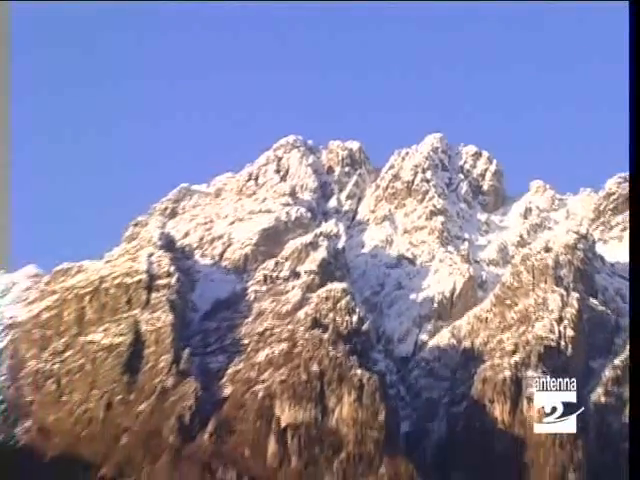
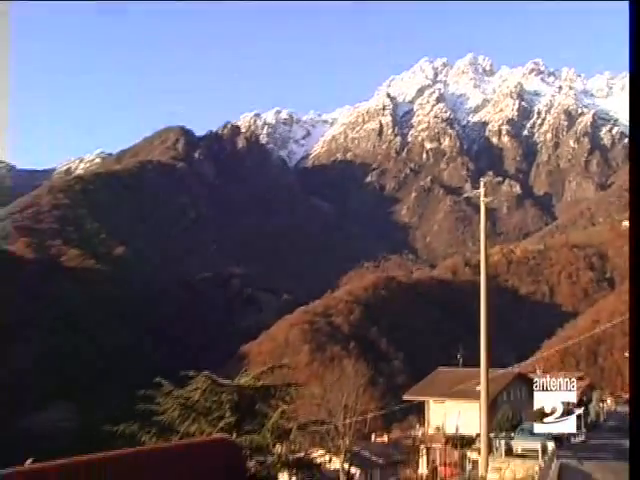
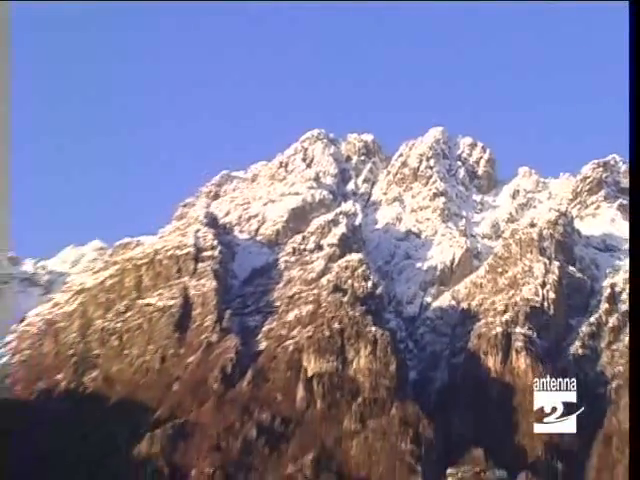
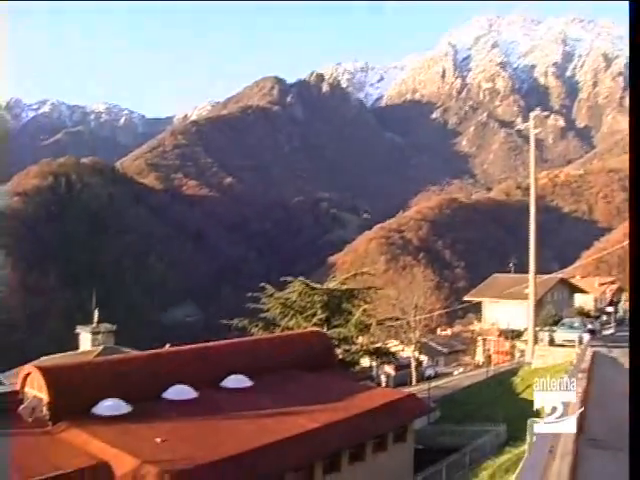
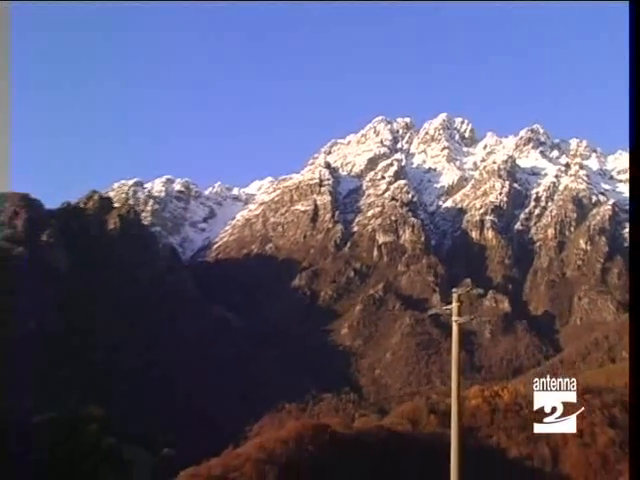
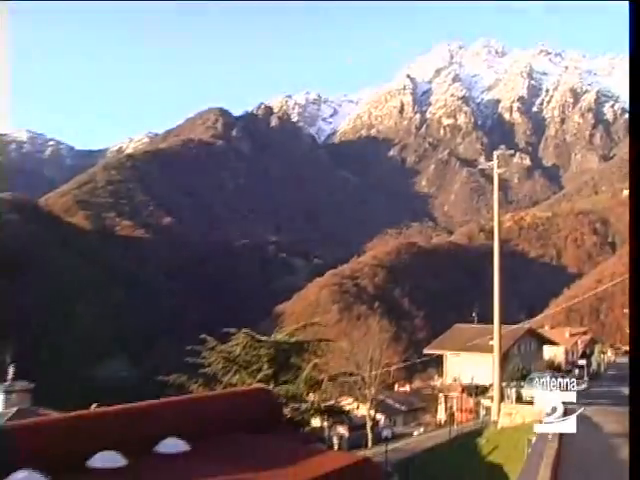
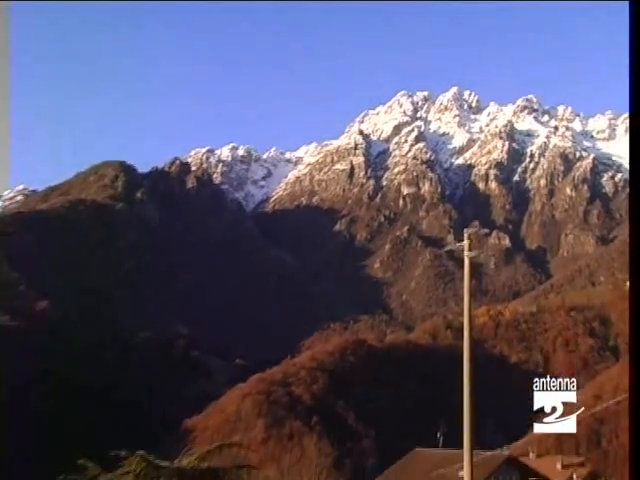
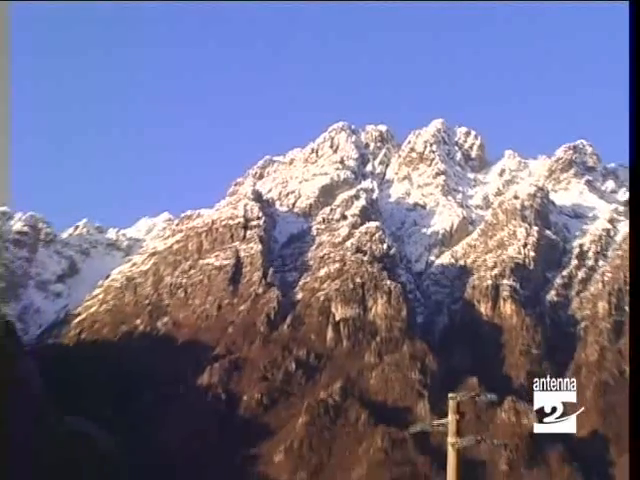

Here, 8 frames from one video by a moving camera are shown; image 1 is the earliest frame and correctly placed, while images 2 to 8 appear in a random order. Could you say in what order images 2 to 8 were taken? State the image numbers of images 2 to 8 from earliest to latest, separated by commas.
3, 8, 5, 7, 2, 6, 4
